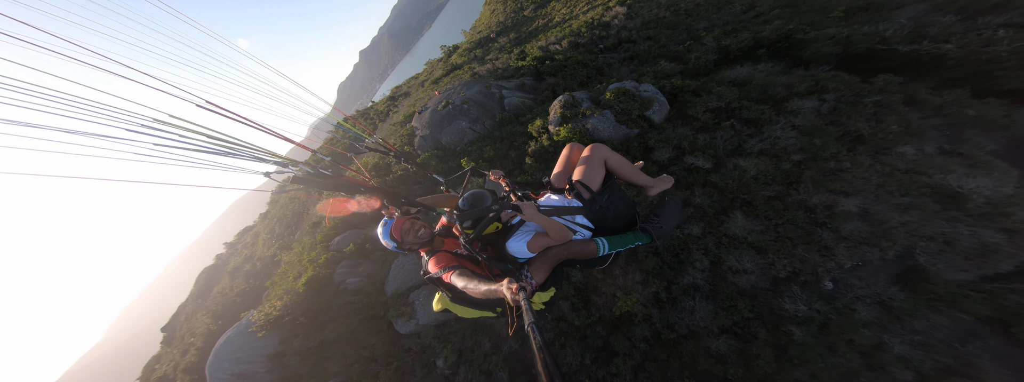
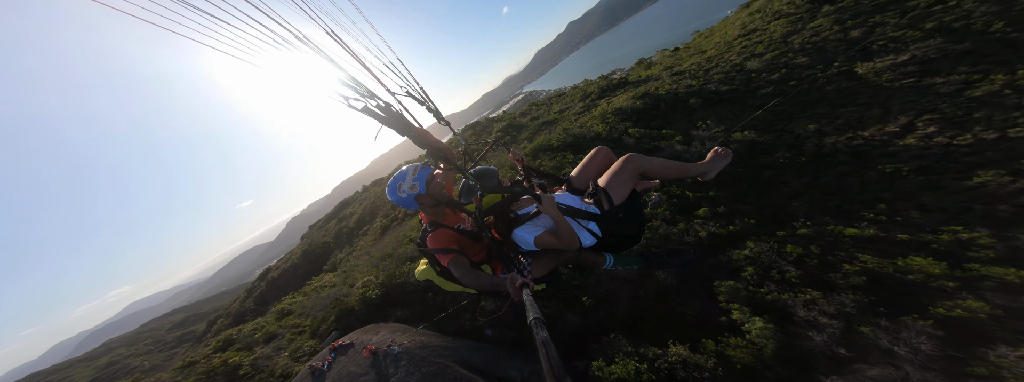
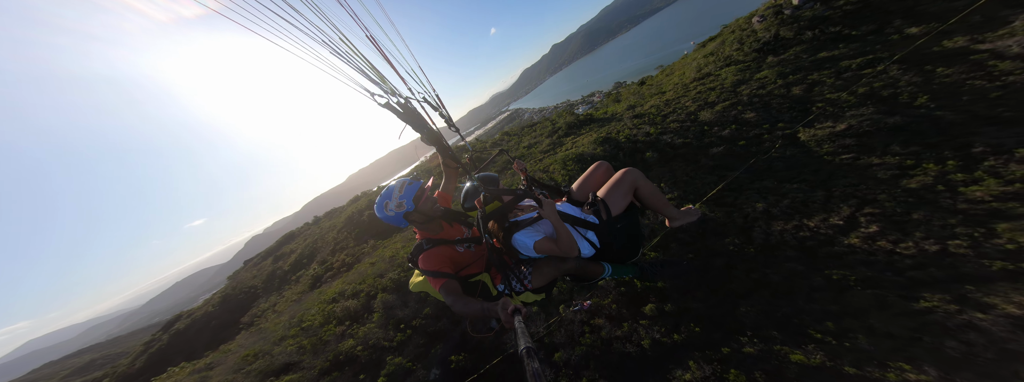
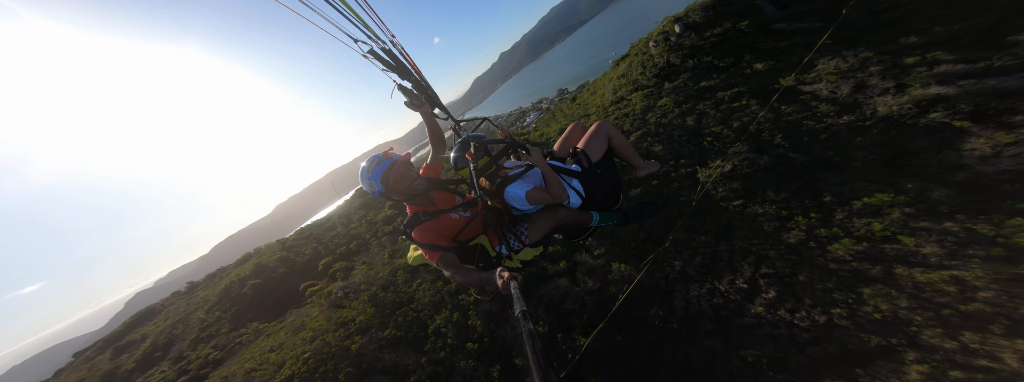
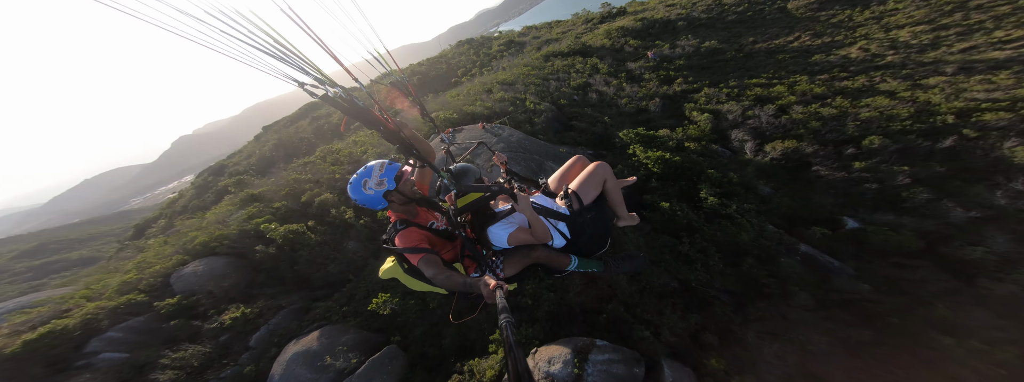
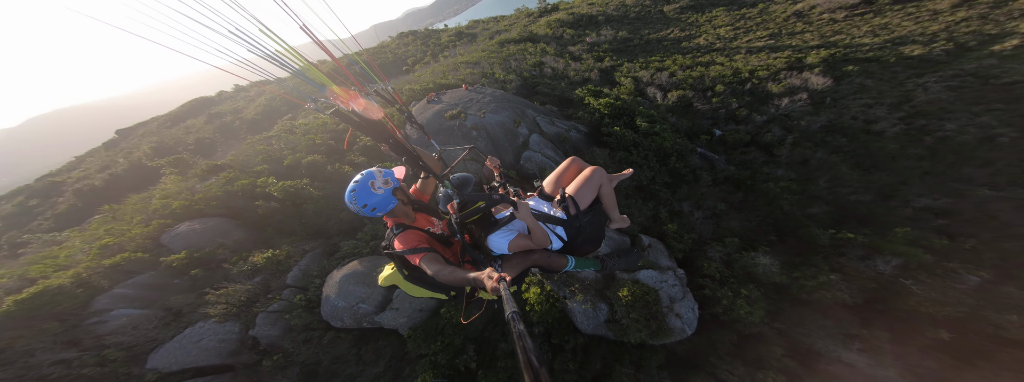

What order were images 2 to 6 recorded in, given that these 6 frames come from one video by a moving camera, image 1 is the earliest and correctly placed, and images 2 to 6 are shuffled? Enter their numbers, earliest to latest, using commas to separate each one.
6, 5, 2, 3, 4
